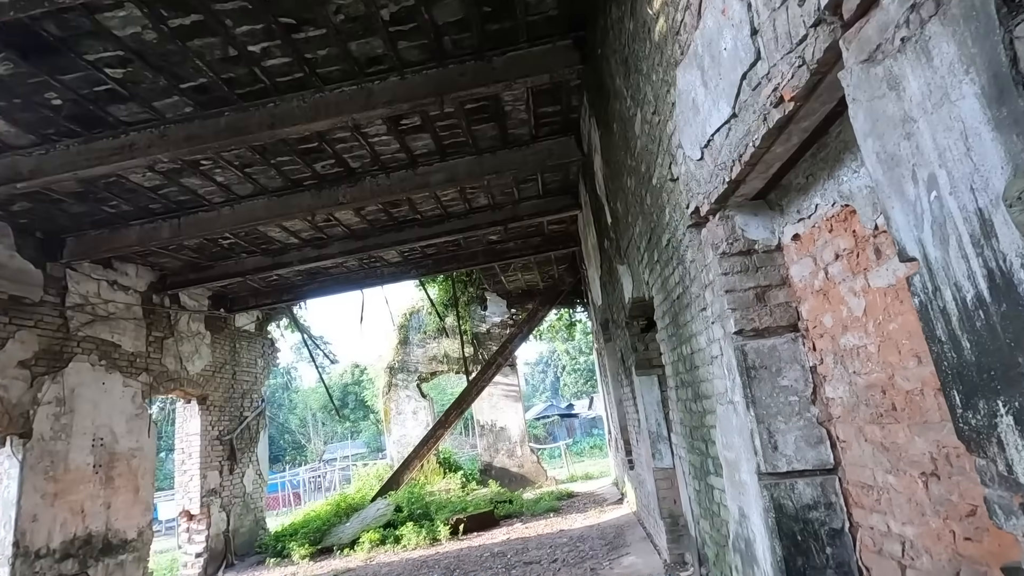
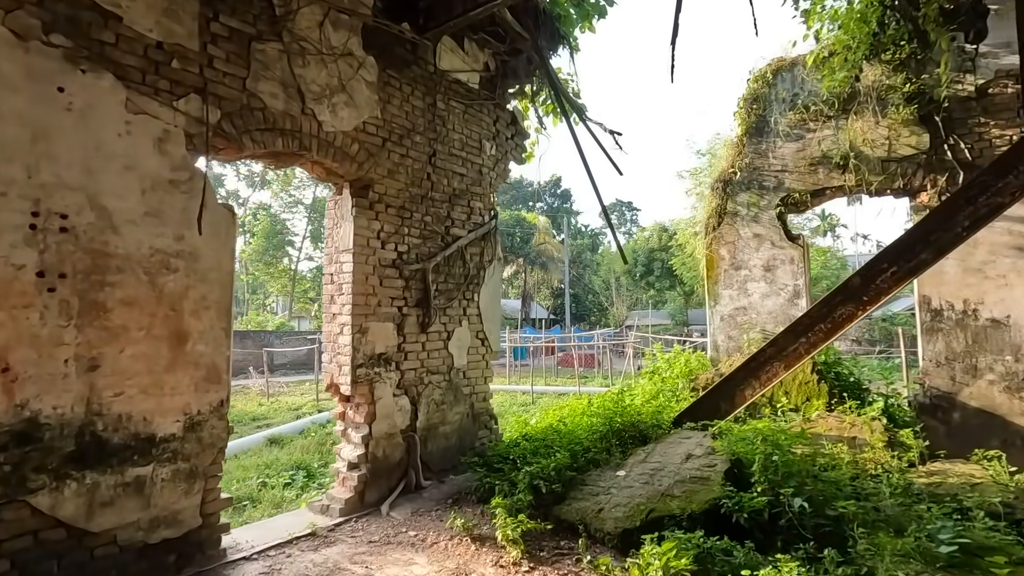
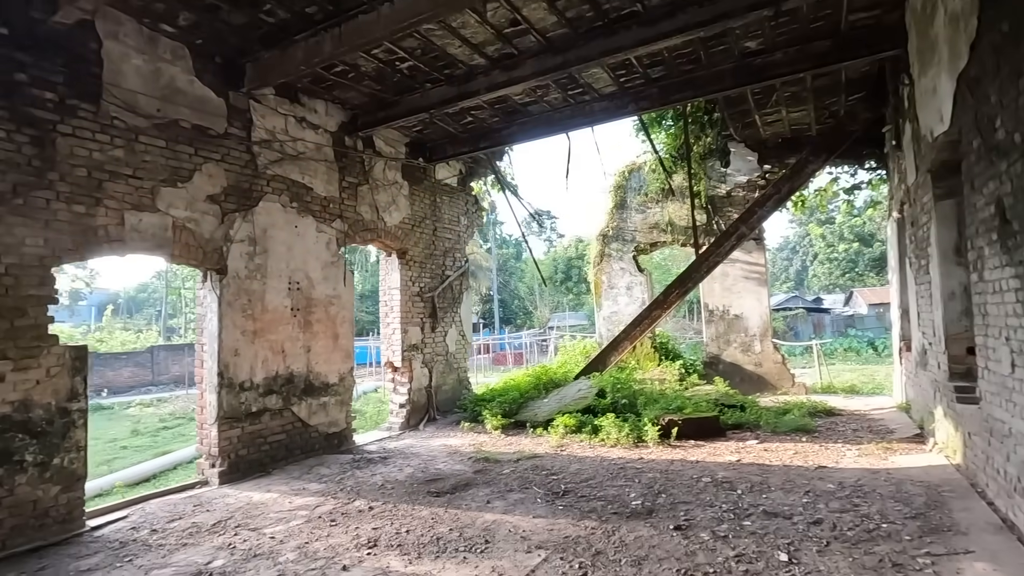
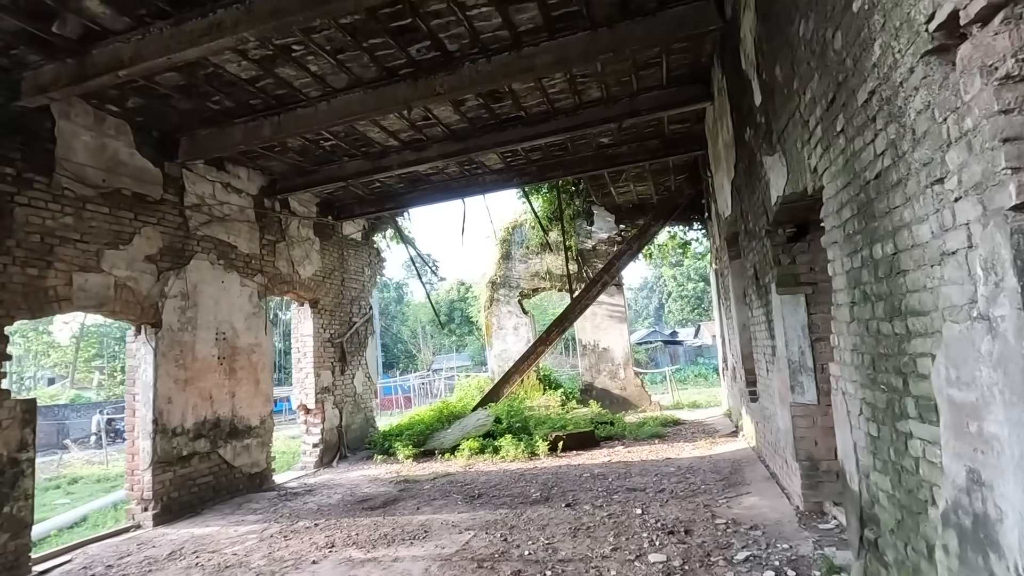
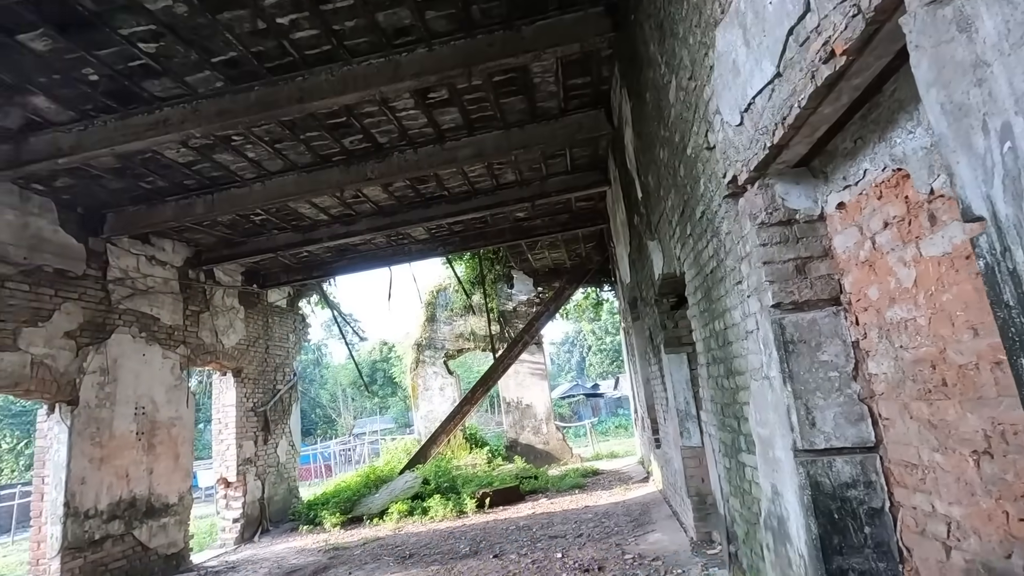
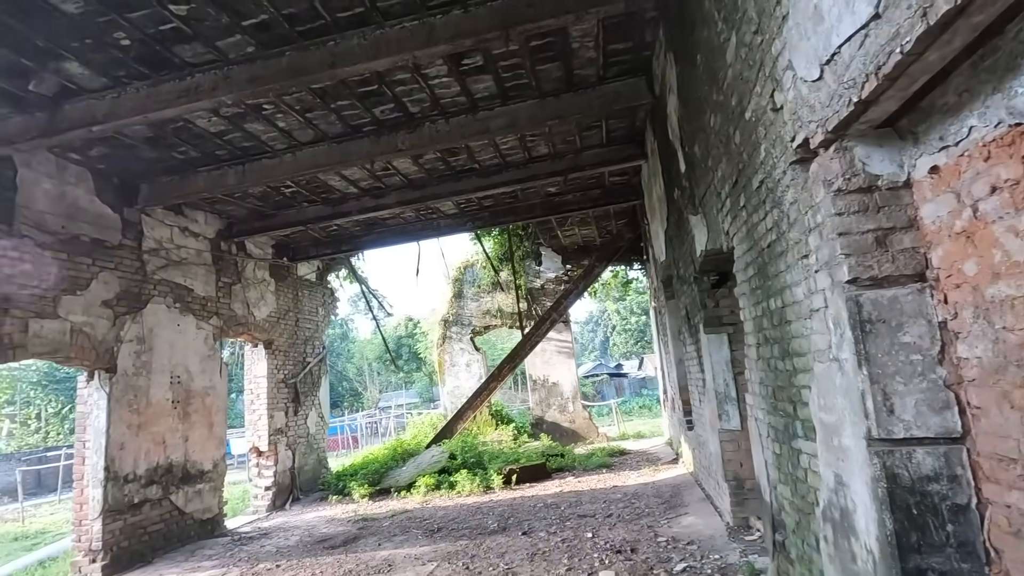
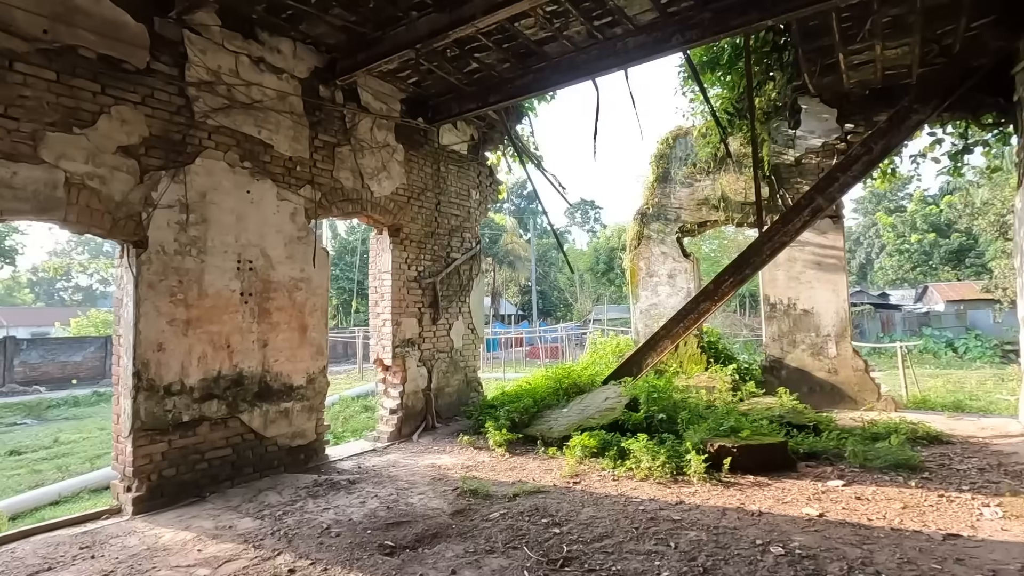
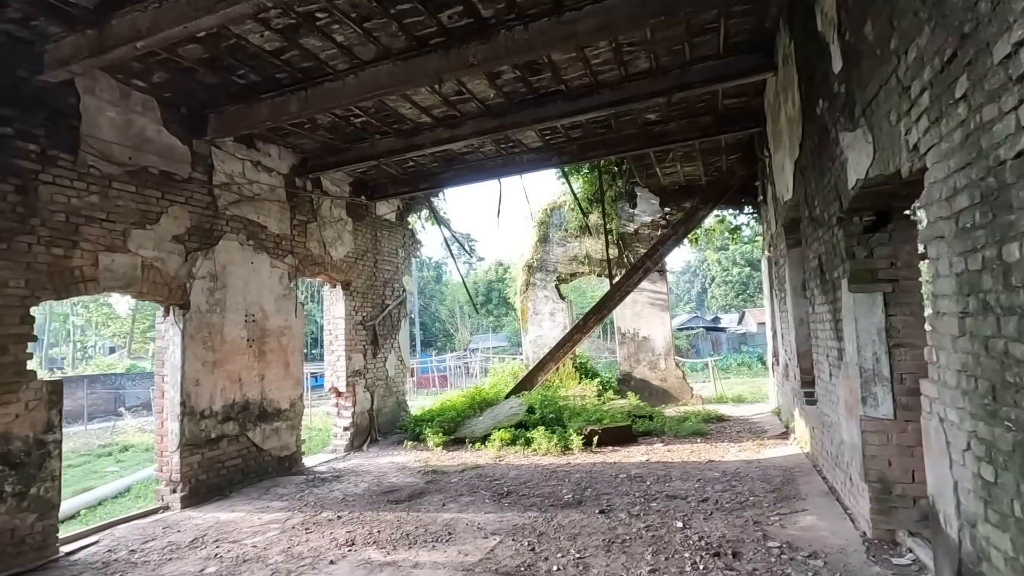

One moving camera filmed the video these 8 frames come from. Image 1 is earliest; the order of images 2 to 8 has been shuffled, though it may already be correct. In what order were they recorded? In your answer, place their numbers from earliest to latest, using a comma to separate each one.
5, 6, 4, 8, 3, 7, 2
